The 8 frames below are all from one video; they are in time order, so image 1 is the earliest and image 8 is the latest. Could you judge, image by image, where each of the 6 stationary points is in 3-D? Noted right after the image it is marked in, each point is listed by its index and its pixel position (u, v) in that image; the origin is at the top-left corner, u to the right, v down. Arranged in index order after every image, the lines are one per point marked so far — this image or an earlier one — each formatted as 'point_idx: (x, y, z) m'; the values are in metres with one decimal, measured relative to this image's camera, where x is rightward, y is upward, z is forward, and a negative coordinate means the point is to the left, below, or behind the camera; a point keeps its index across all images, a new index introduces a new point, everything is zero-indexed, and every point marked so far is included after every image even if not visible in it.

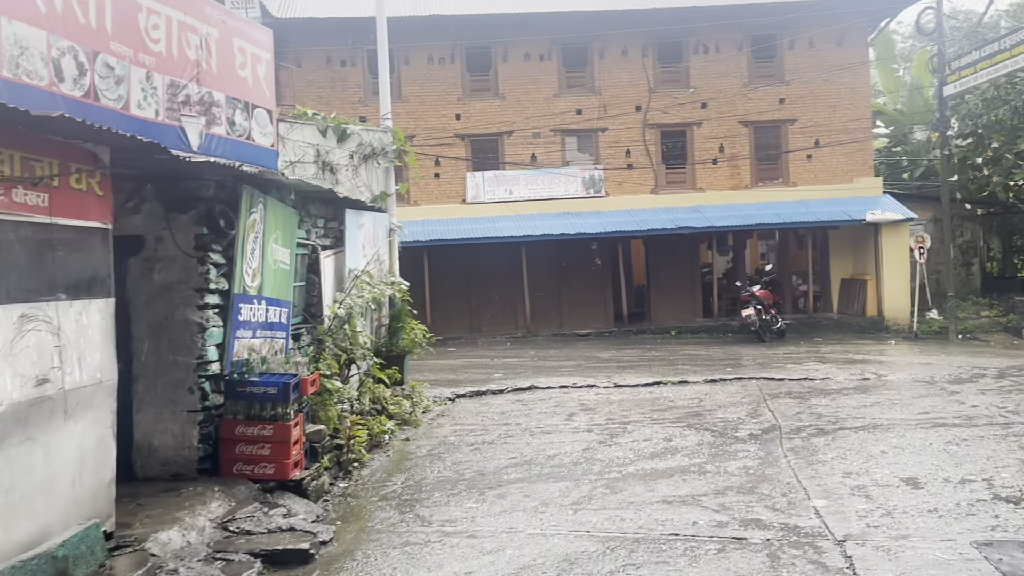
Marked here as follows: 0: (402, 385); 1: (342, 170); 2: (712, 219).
0: (-1.3, -1.2, +10.7) m
1: (-2.2, +1.5, +11.0) m
2: (+4.5, +1.5, +19.5) m
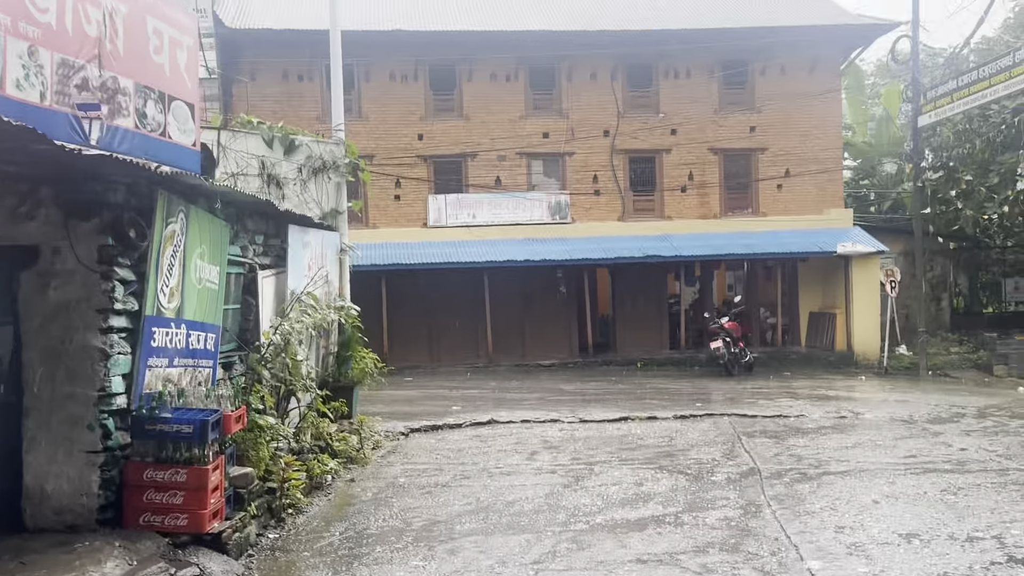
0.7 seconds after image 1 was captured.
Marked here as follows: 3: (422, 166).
0: (-1.8, -1.5, +9.8) m
1: (-2.6, +1.2, +10.2) m
2: (+3.7, +0.9, +18.9) m
3: (-2.0, +2.8, +19.6) m
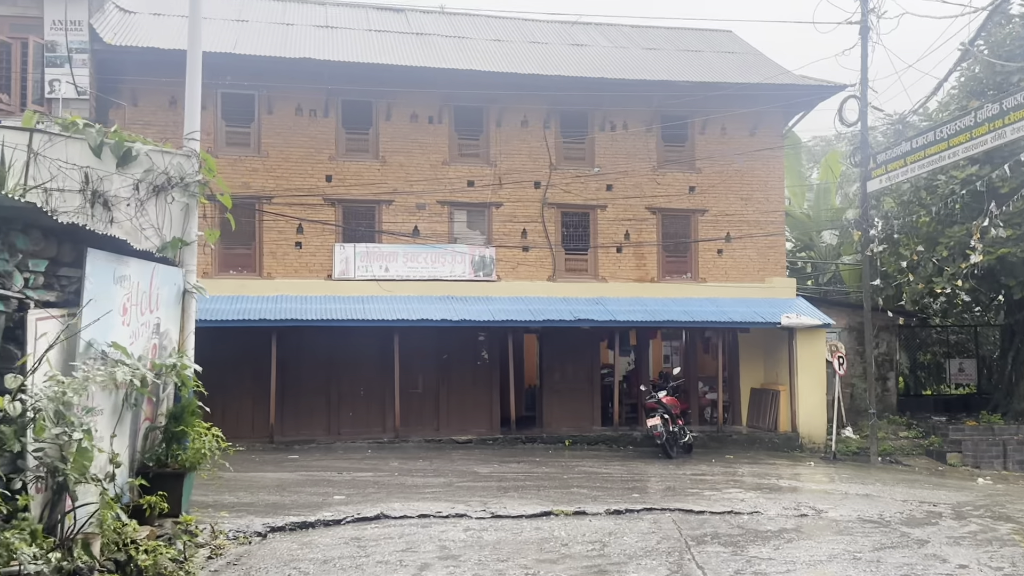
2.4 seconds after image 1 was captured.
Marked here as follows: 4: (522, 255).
0: (-2.8, -1.9, +7.3) m
1: (-3.5, +0.8, +7.9) m
2: (+2.0, -0.5, +17.0) m
3: (-3.6, +1.6, +17.3) m
4: (+0.2, +0.7, +18.0) m
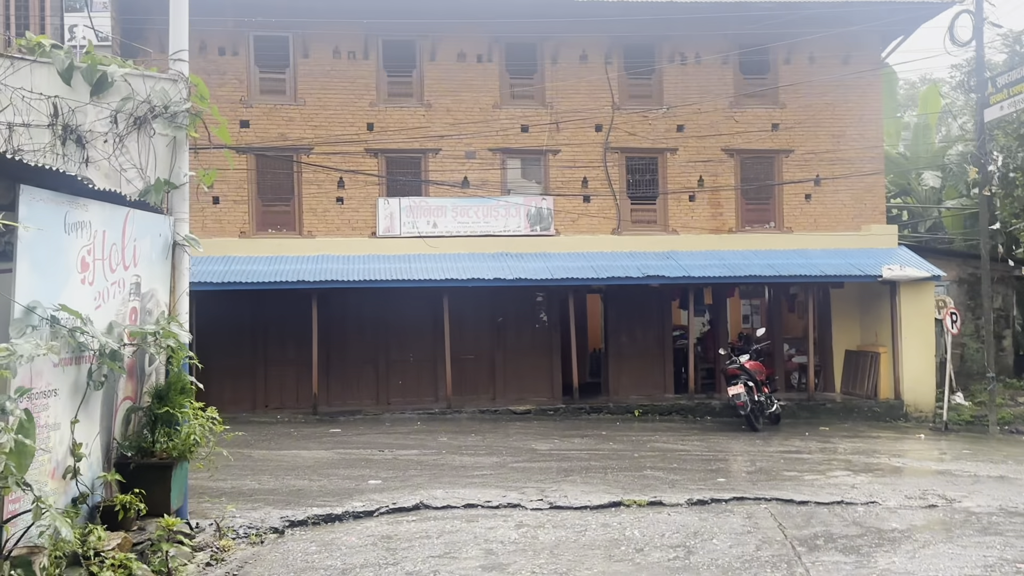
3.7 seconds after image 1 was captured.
0: (-2.4, -1.6, +6.0) m
1: (-3.1, +1.1, +6.5) m
2: (+3.1, +0.4, +15.2) m
3: (-2.6, +2.3, +15.9) m
4: (+1.3, +1.5, +16.3) m
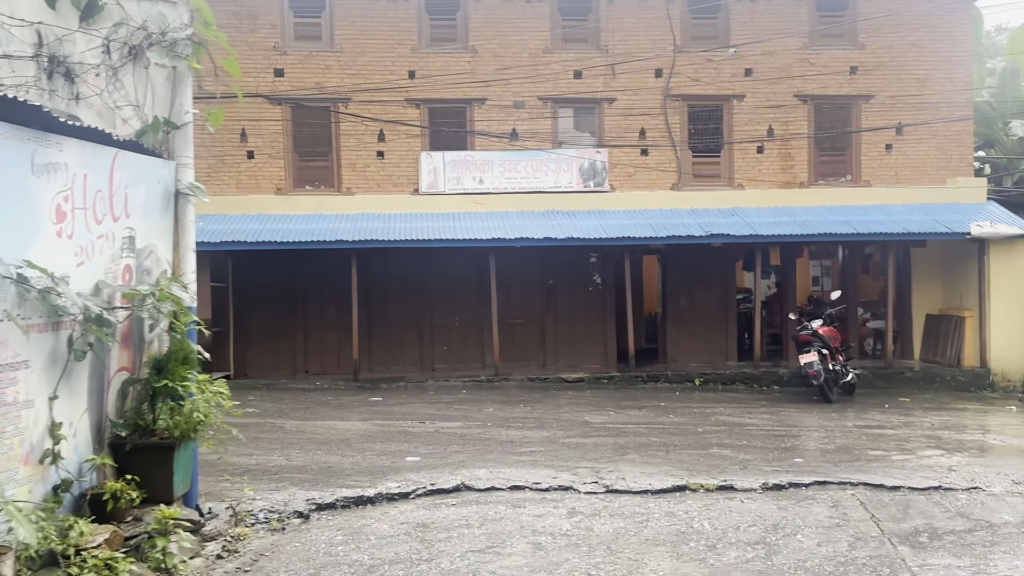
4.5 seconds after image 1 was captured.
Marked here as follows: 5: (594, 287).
0: (-2.1, -1.3, +5.3) m
1: (-2.8, +1.4, +5.7) m
2: (+3.9, +1.0, +14.0) m
3: (-1.7, +3.0, +15.0) m
4: (+2.2, +2.2, +15.2) m
5: (+1.4, 0.0, +15.5) m
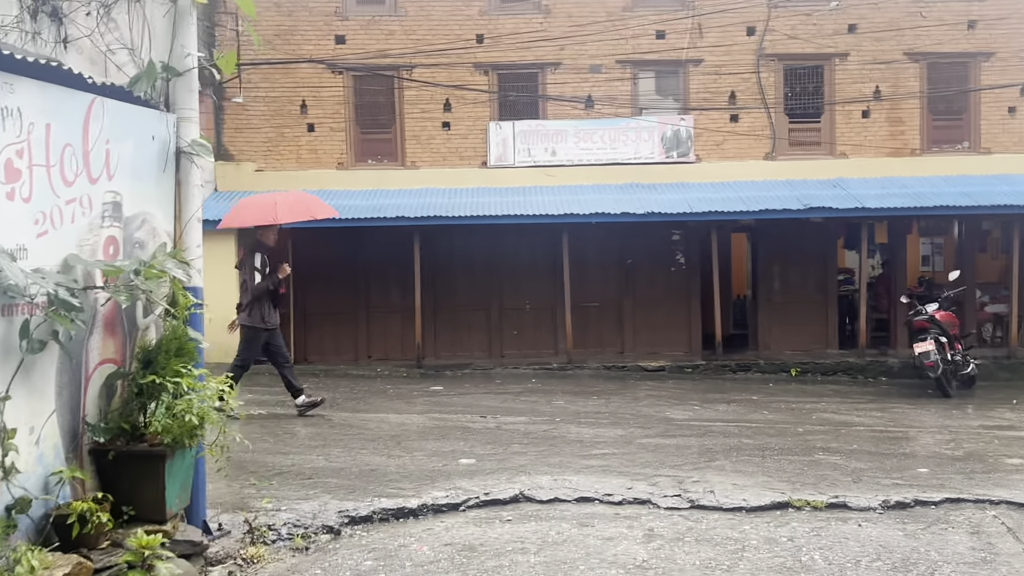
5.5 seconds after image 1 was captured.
0: (-1.8, -1.2, +4.4) m
1: (-2.5, +1.5, +4.8) m
2: (+5.0, +1.3, +12.5) m
3: (-0.5, +3.3, +13.9) m
4: (+3.4, +2.5, +13.8) m
5: (+2.7, +0.4, +14.2) m
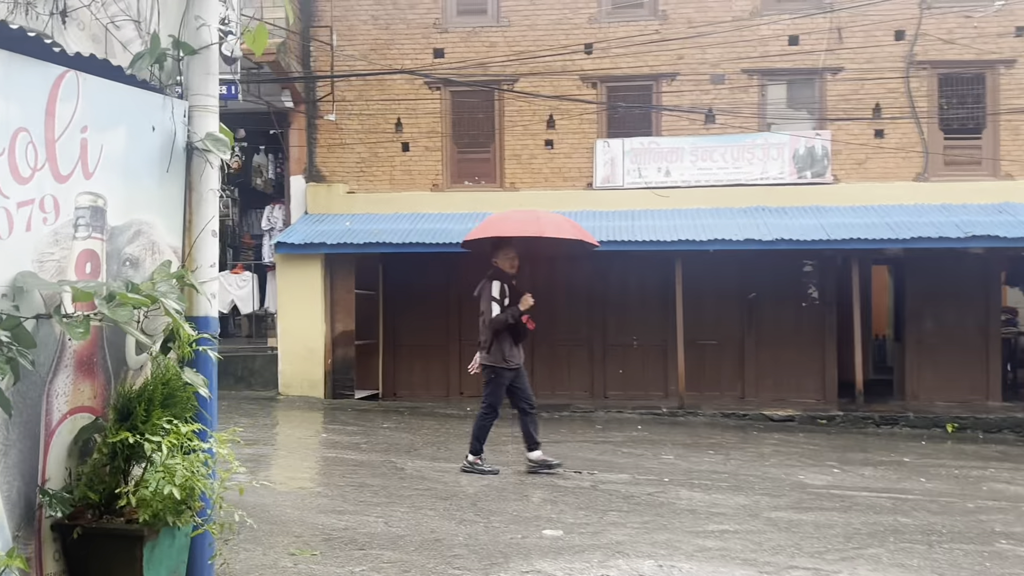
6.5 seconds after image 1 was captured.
0: (-1.4, -1.3, +3.3) m
1: (-2.0, +1.4, +3.9) m
2: (+6.4, +0.8, +10.6) m
3: (+1.1, +2.8, +12.8) m
4: (+5.0, +2.0, +12.1) m
5: (+4.2, -0.2, +12.6) m
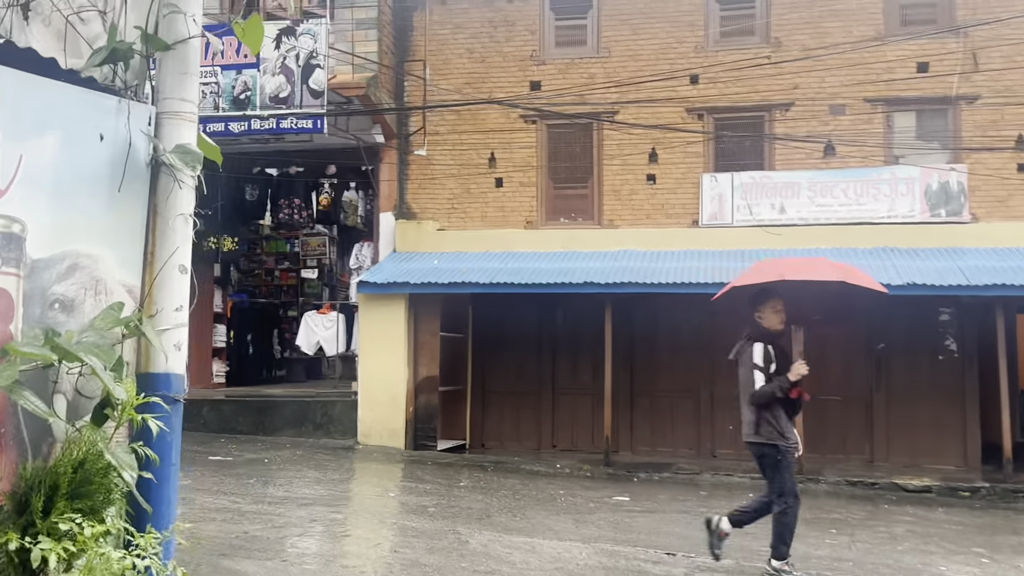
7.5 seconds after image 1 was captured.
0: (-1.4, -1.5, +2.5) m
1: (-1.8, +1.2, +3.3) m
2: (+7.3, +0.2, +8.8) m
3: (+2.5, +2.2, +11.7) m
4: (+6.2, +1.4, +10.5) m
5: (+5.5, -0.8, +10.9) m
